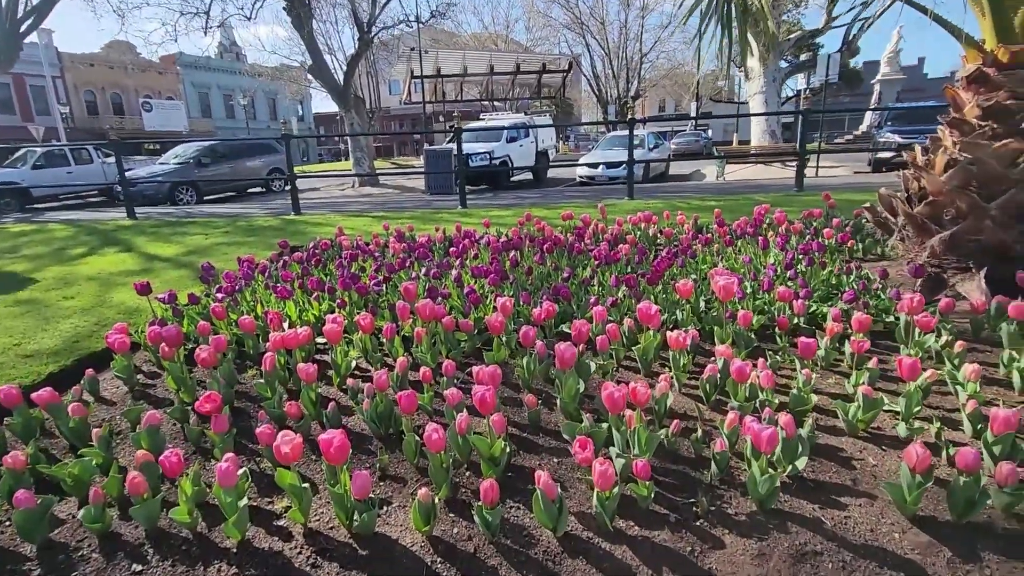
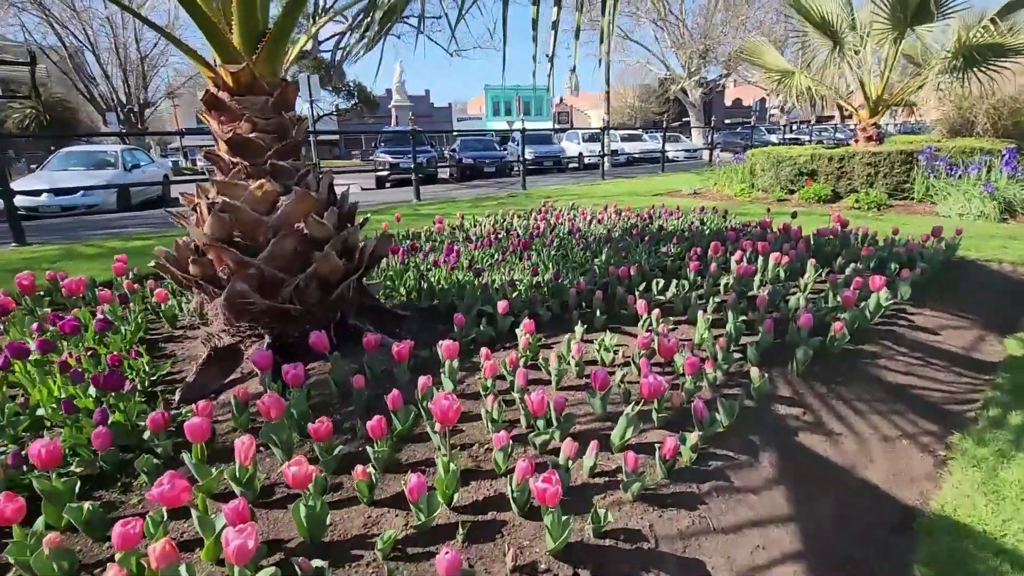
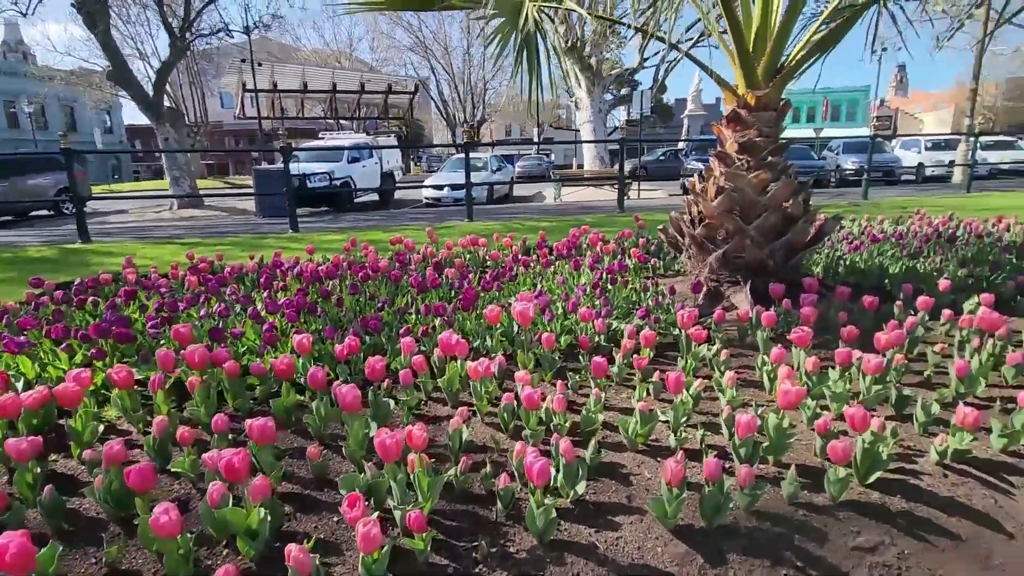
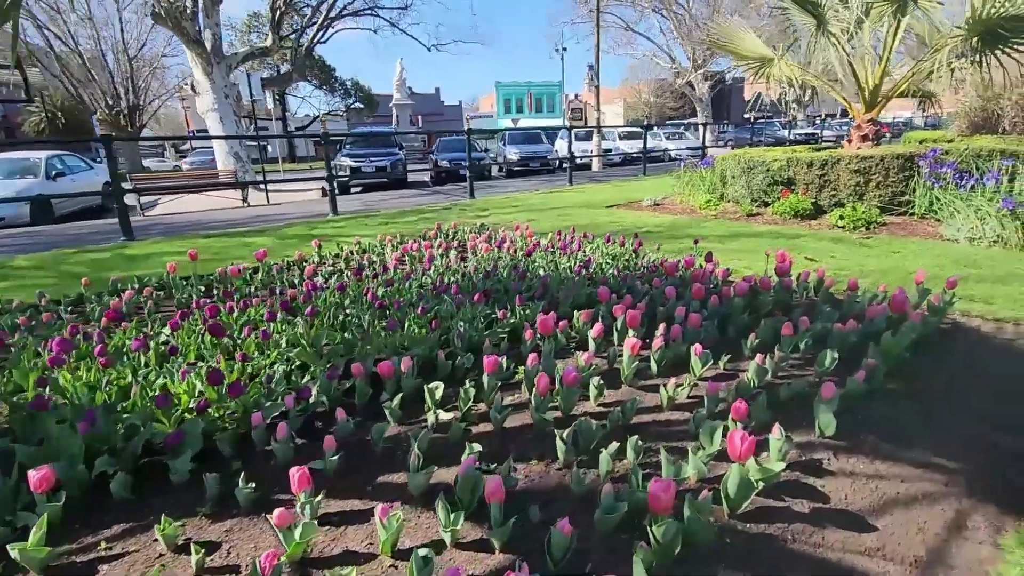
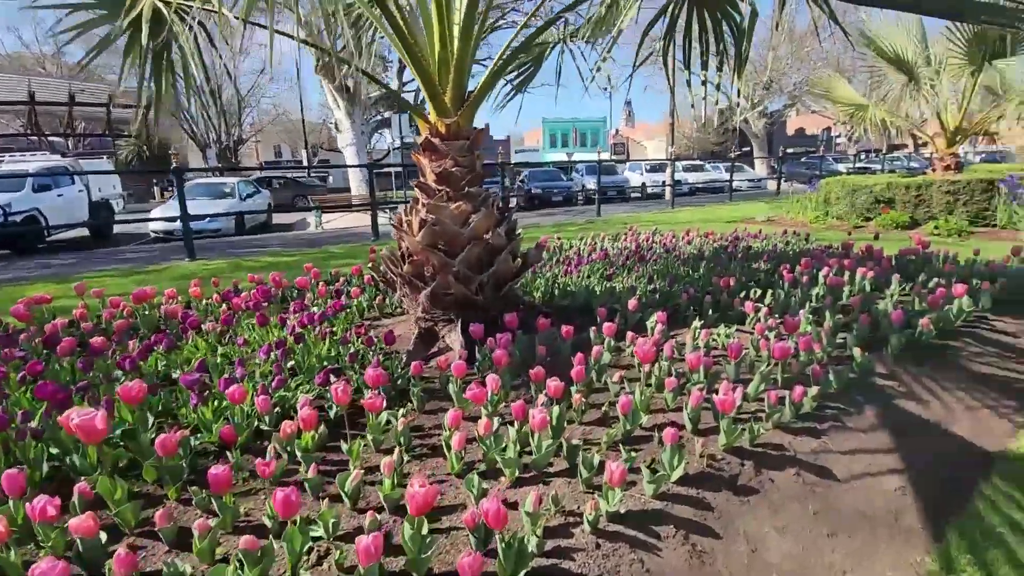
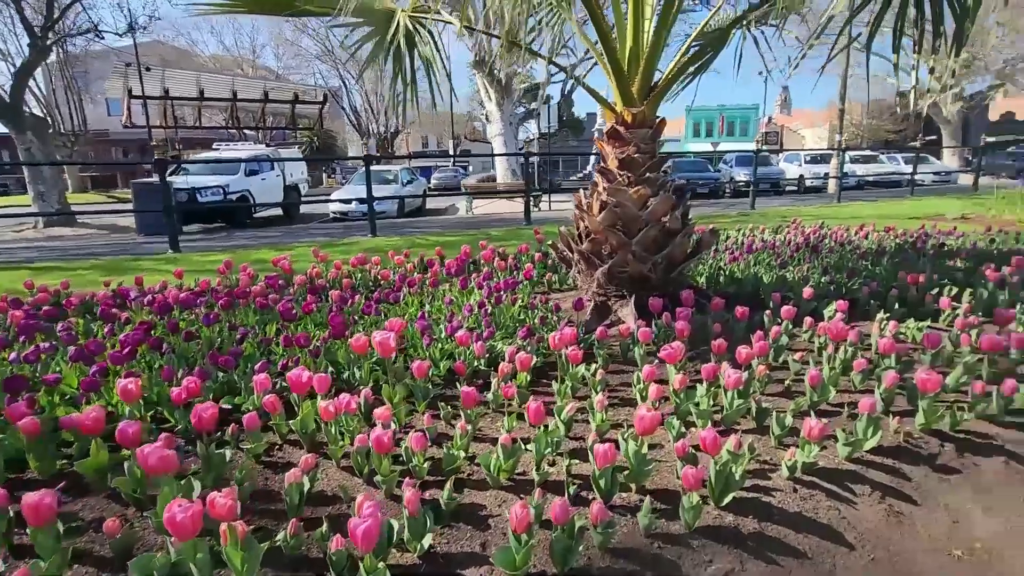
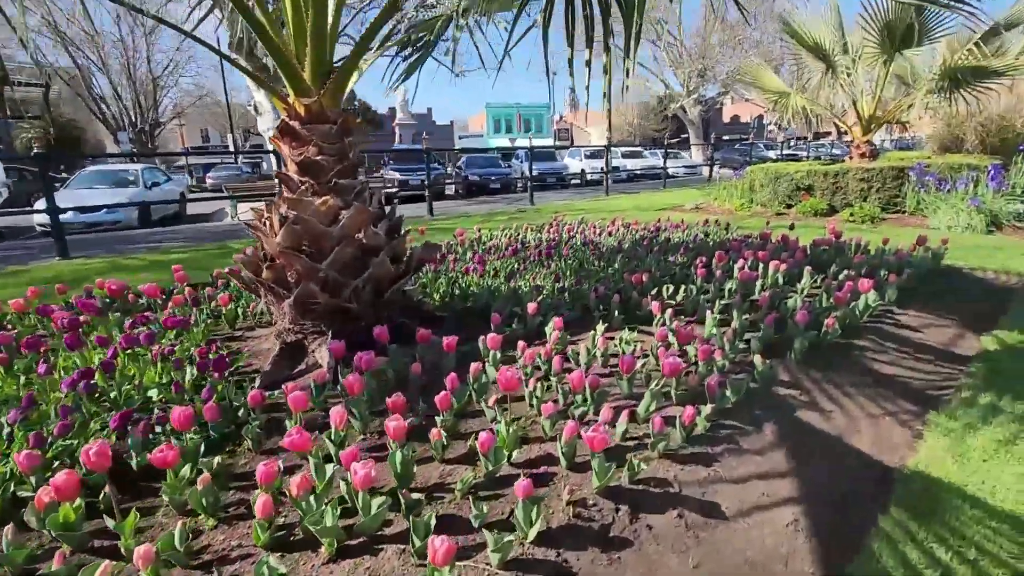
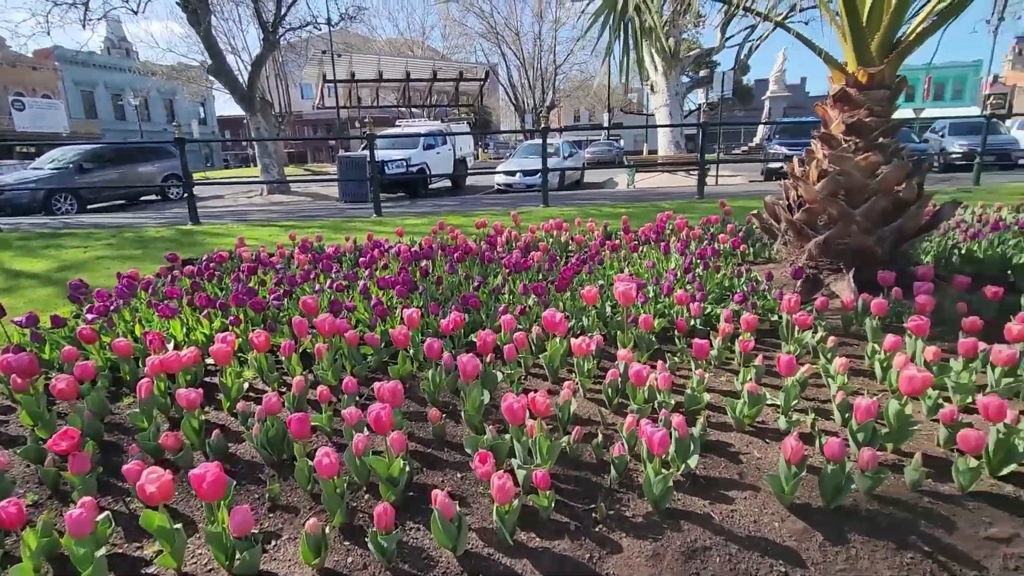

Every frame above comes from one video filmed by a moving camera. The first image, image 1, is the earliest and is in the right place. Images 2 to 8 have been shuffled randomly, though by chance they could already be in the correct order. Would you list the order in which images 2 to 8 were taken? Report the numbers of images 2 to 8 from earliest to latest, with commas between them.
8, 3, 6, 5, 7, 2, 4
